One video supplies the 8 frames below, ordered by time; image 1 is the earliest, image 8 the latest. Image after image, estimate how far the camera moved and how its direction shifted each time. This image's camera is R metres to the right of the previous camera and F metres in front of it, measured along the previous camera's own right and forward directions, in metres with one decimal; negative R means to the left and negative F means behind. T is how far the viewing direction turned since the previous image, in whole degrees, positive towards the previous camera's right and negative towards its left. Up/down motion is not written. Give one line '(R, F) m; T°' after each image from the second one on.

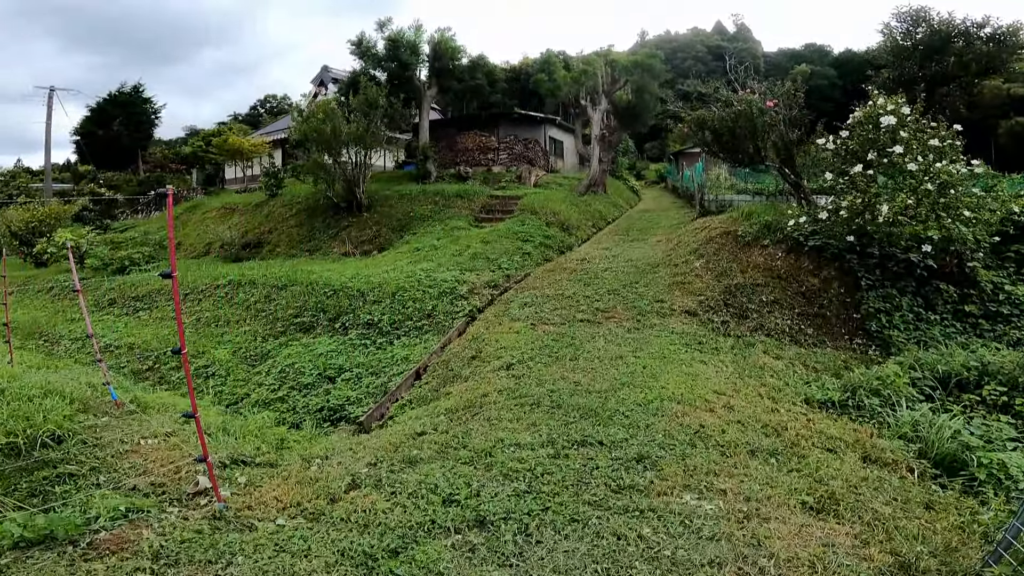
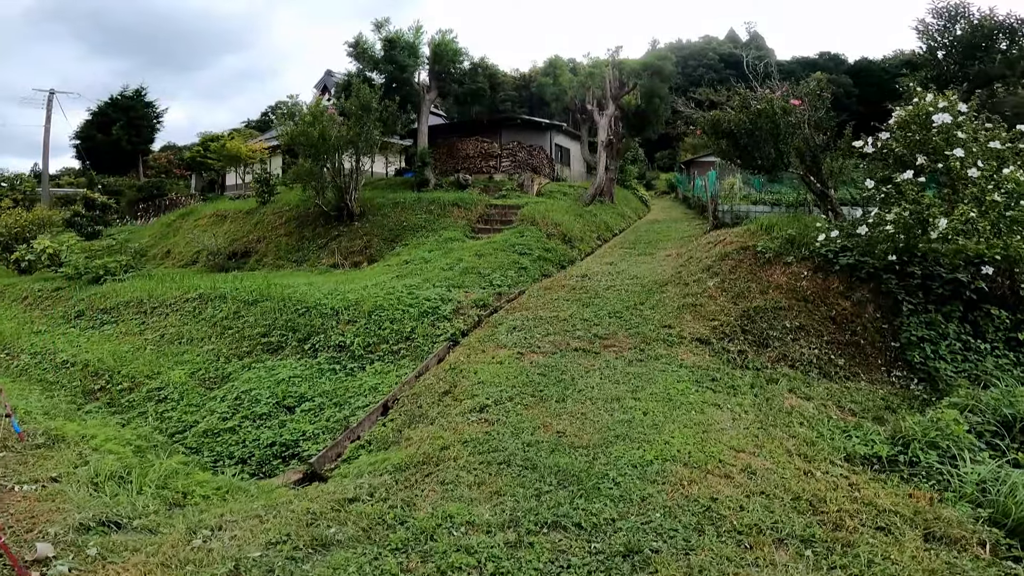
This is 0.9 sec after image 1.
(+0.3, +1.0) m; -1°
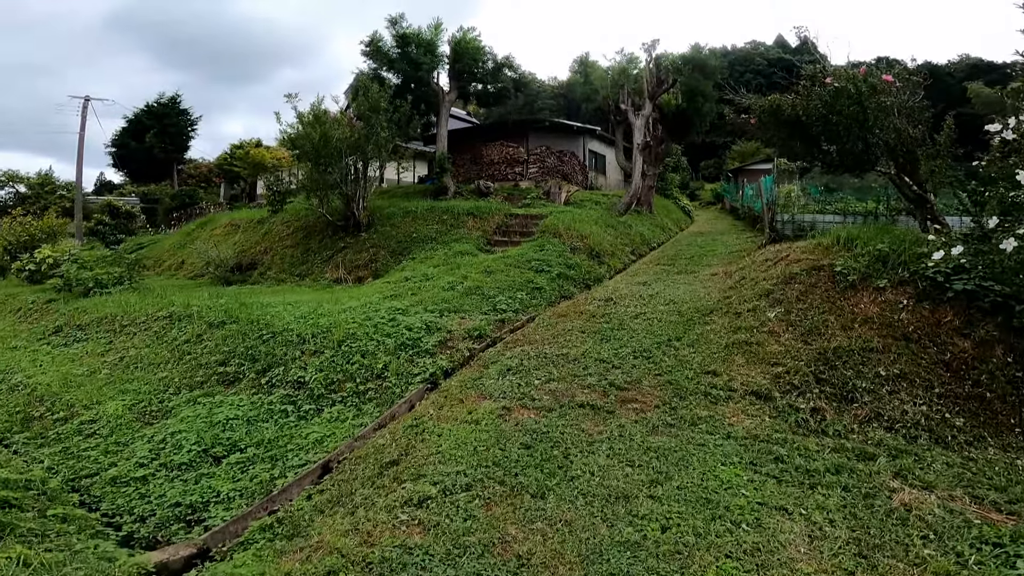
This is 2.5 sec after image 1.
(+0.5, +1.6) m; -5°
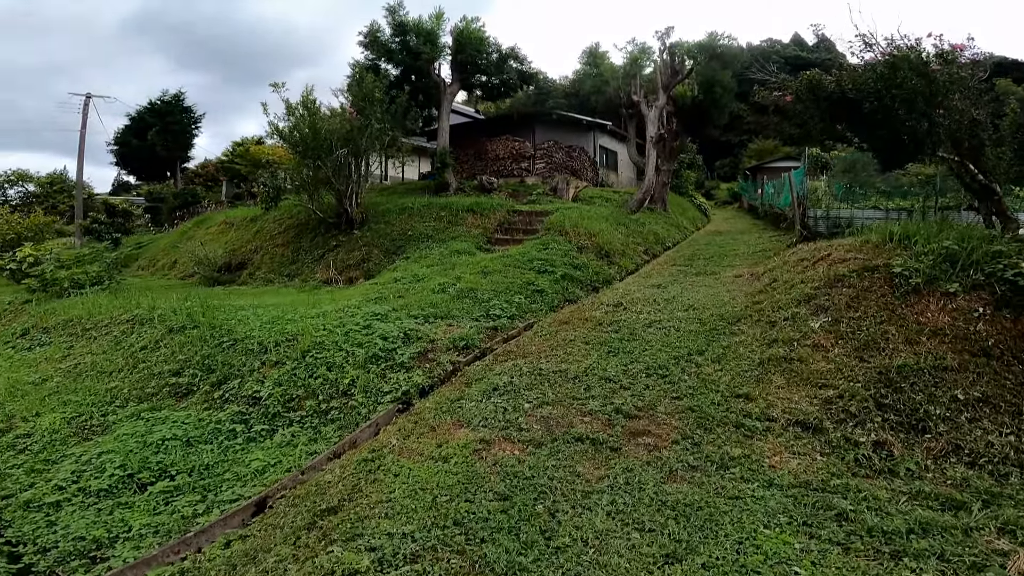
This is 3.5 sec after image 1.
(+0.2, +0.9) m; -1°
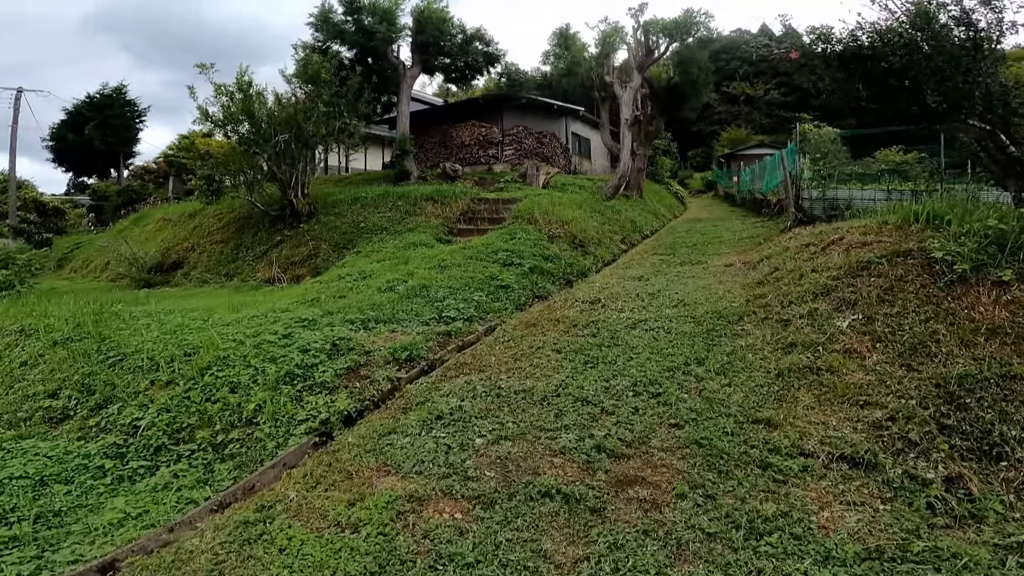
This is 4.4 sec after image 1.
(+0.2, +1.0) m; +3°
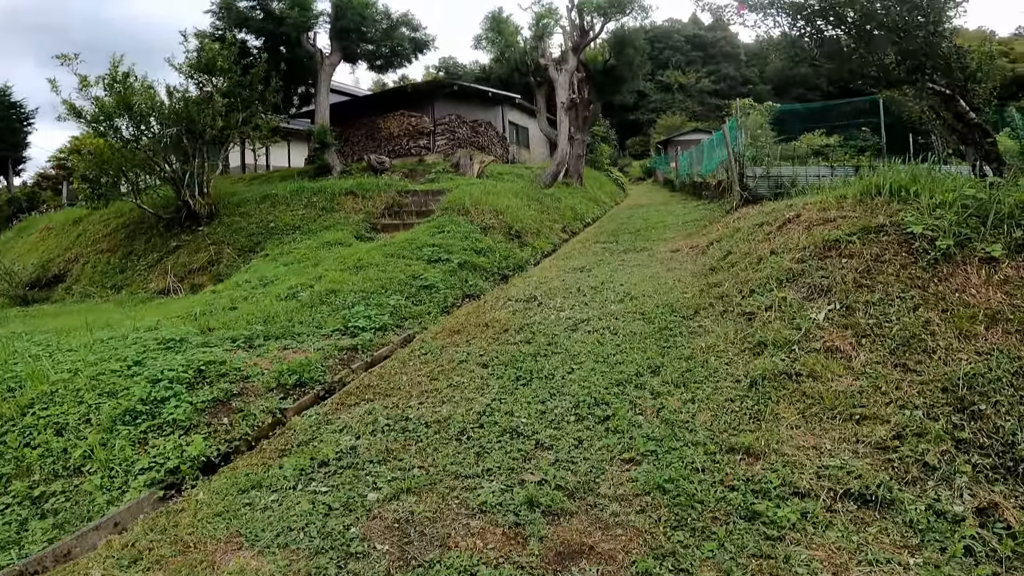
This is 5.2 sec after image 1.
(+0.2, +0.8) m; +5°
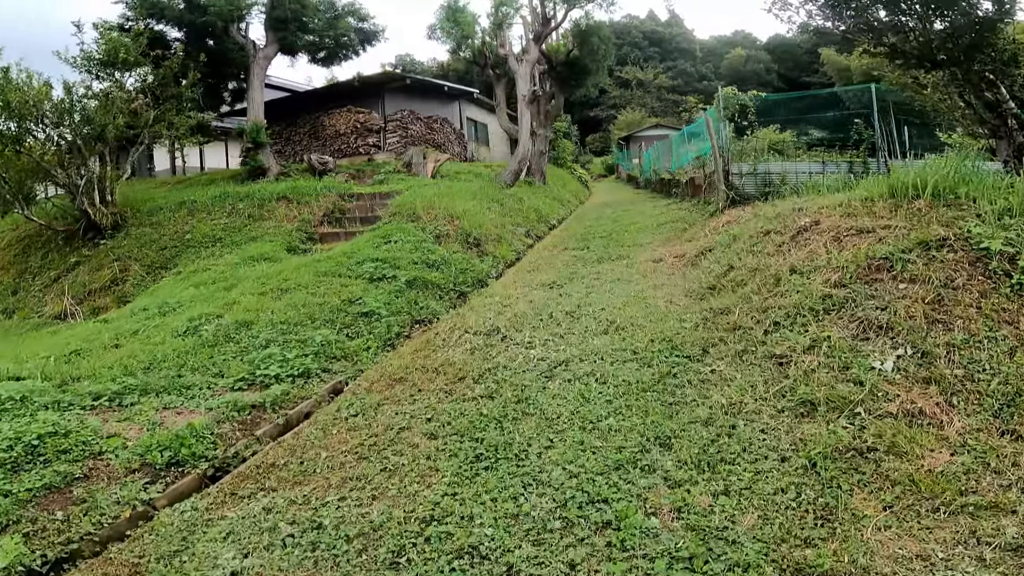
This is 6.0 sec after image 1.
(0.0, +0.9) m; +4°
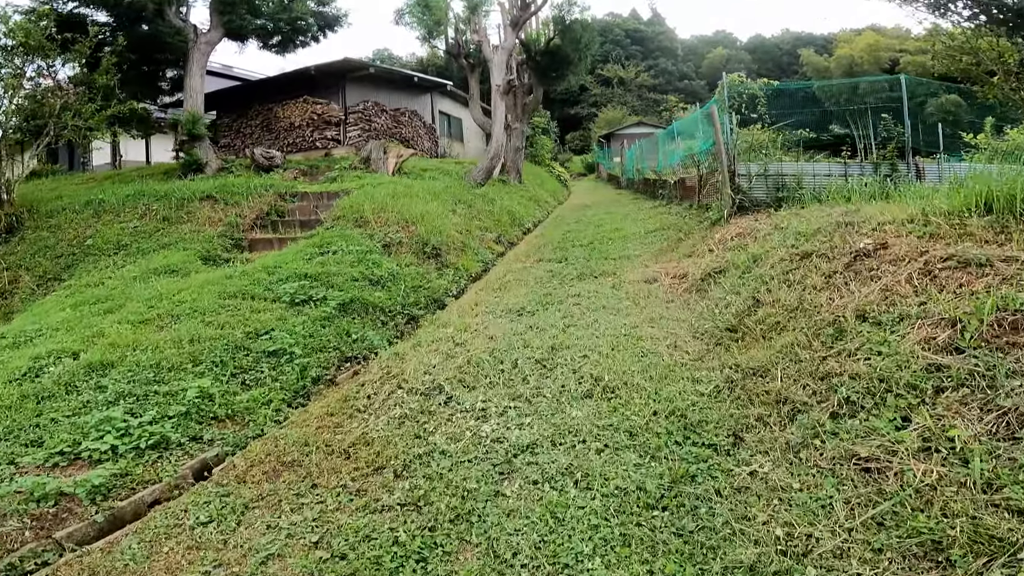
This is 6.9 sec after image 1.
(+0.1, +1.0) m; +2°
